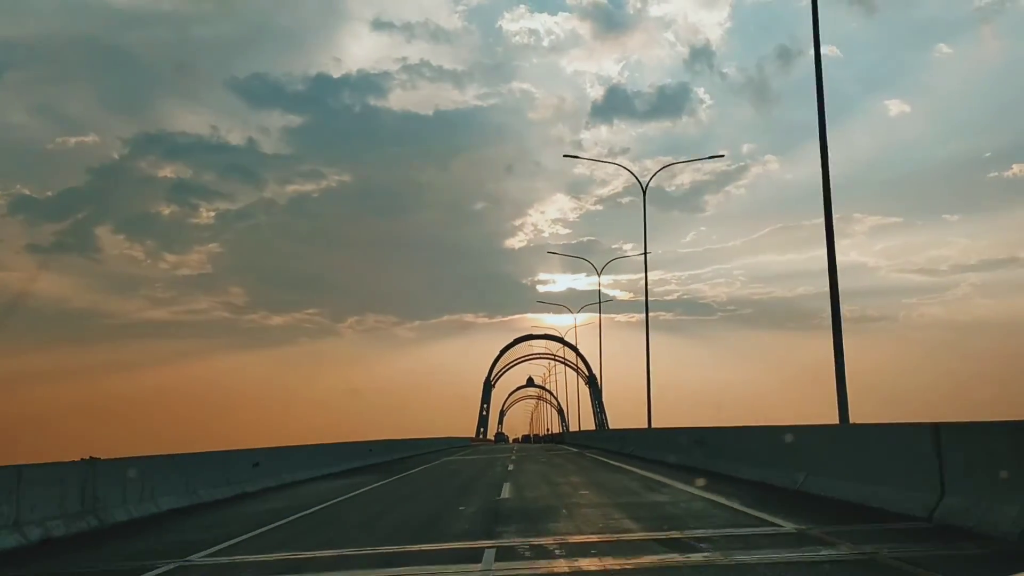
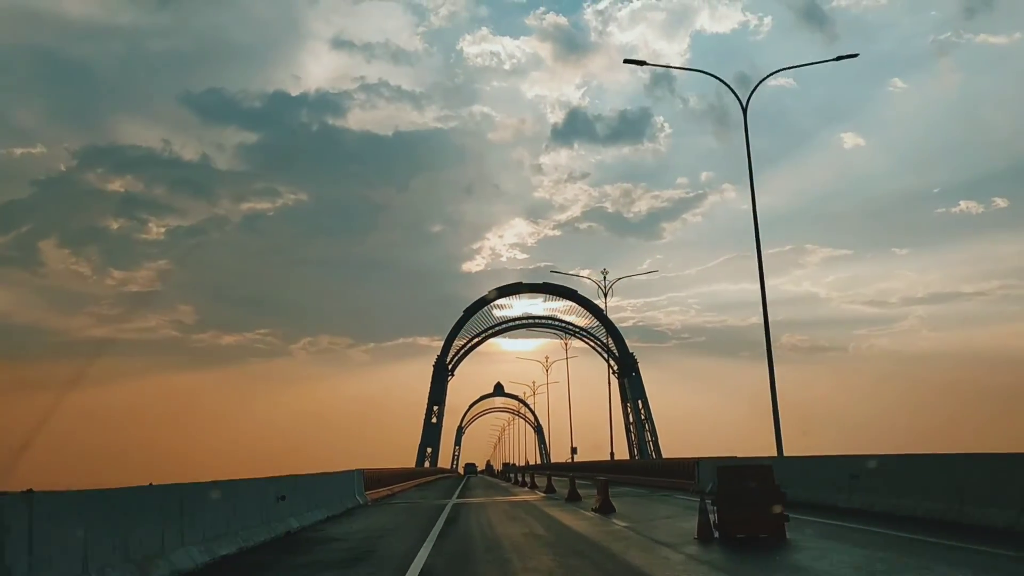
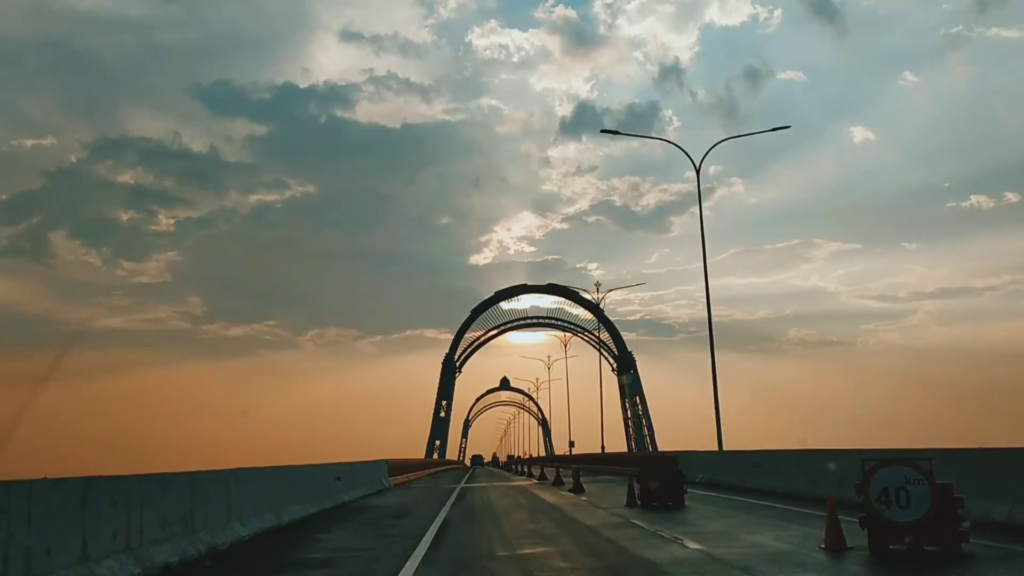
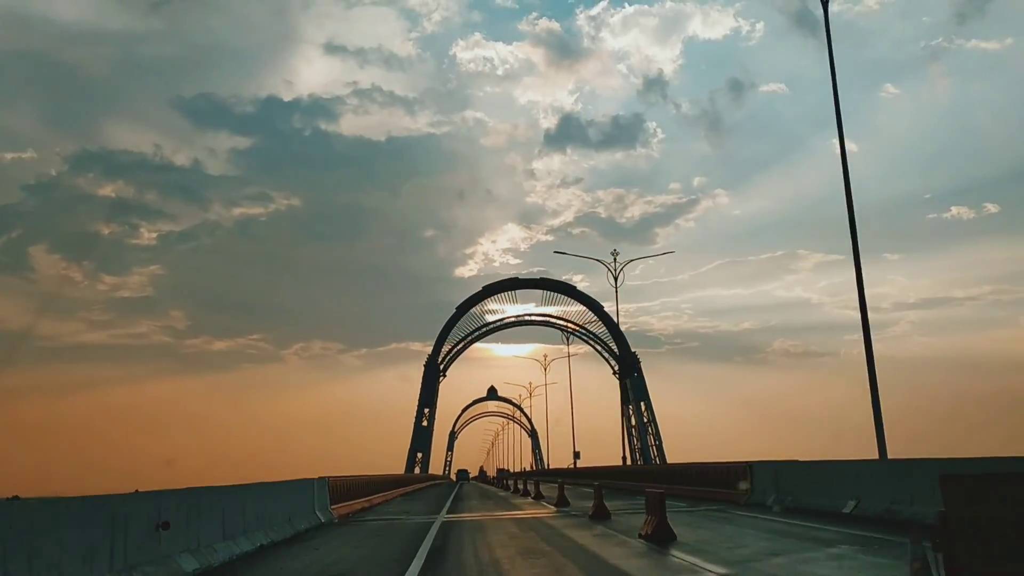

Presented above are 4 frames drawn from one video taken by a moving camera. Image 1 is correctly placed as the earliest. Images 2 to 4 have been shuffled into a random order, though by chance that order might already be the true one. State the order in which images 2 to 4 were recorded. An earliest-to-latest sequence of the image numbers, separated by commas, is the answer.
3, 2, 4
